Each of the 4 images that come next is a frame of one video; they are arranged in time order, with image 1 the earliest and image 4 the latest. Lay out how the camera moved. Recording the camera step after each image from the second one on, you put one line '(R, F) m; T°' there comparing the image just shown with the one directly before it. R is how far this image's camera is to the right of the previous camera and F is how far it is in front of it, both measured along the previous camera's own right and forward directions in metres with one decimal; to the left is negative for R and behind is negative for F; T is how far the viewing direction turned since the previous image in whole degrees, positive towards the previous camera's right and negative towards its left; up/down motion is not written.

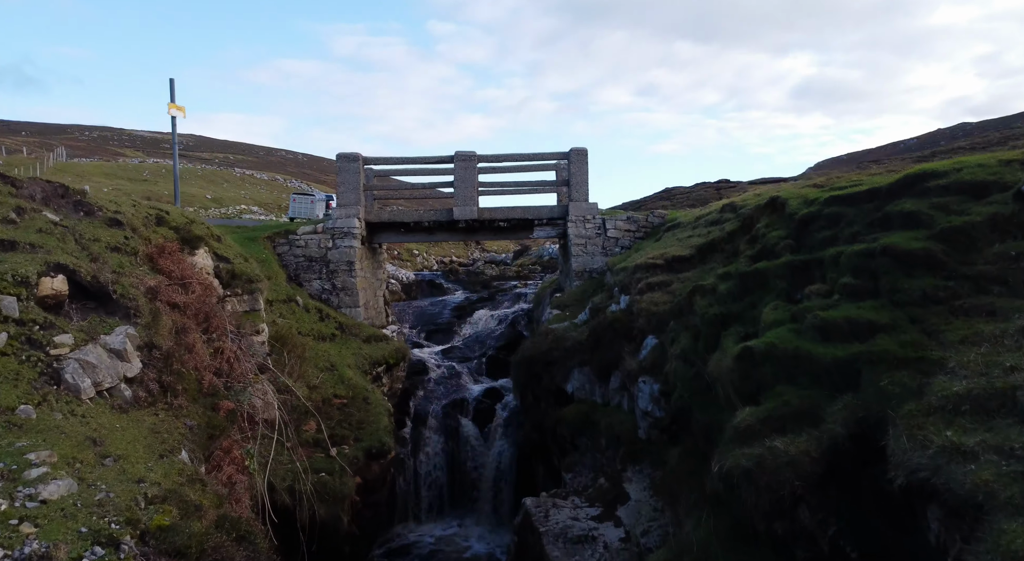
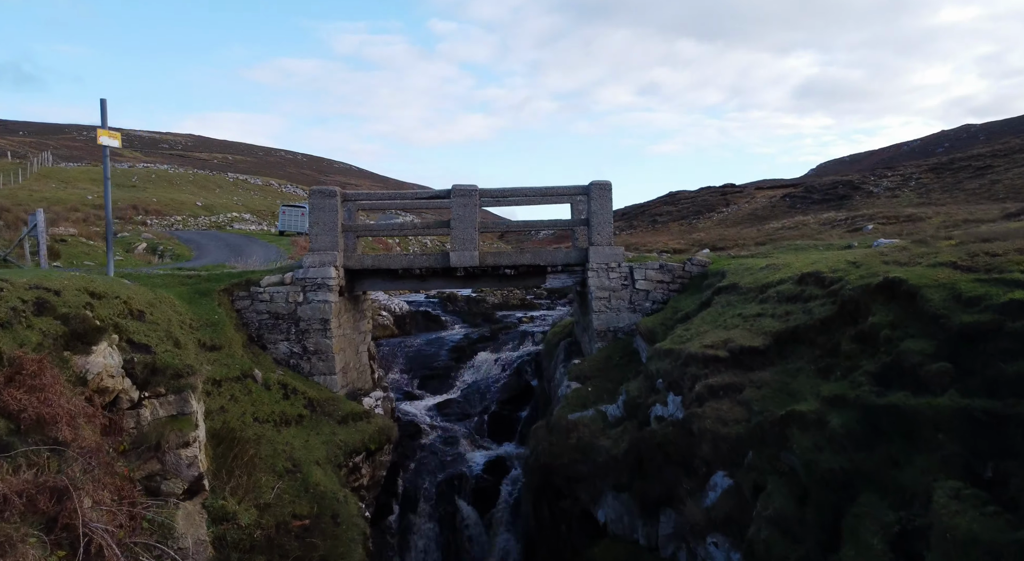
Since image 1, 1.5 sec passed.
(-0.2, +2.6) m; 0°
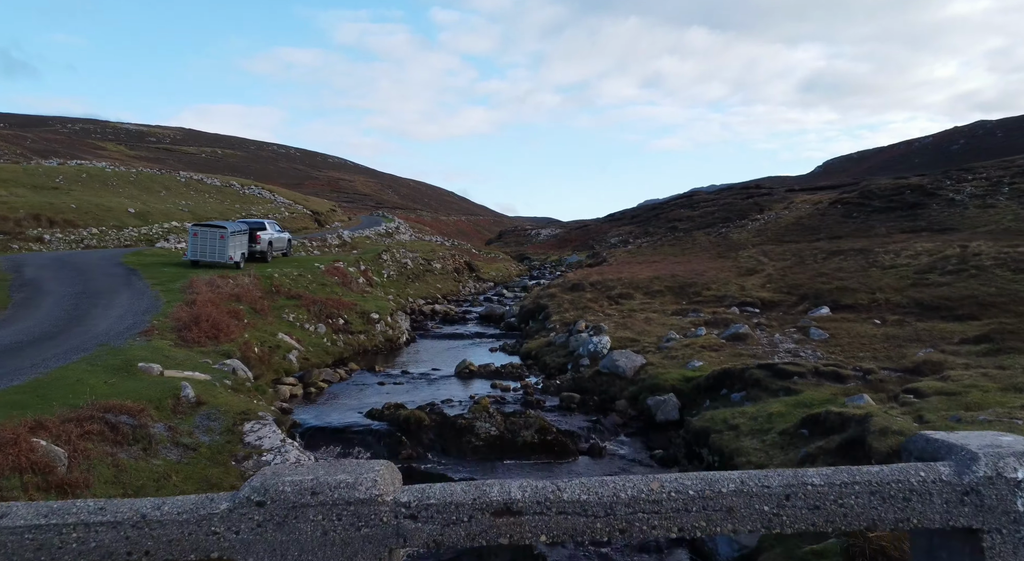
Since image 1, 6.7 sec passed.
(-0.3, +12.4) m; 0°
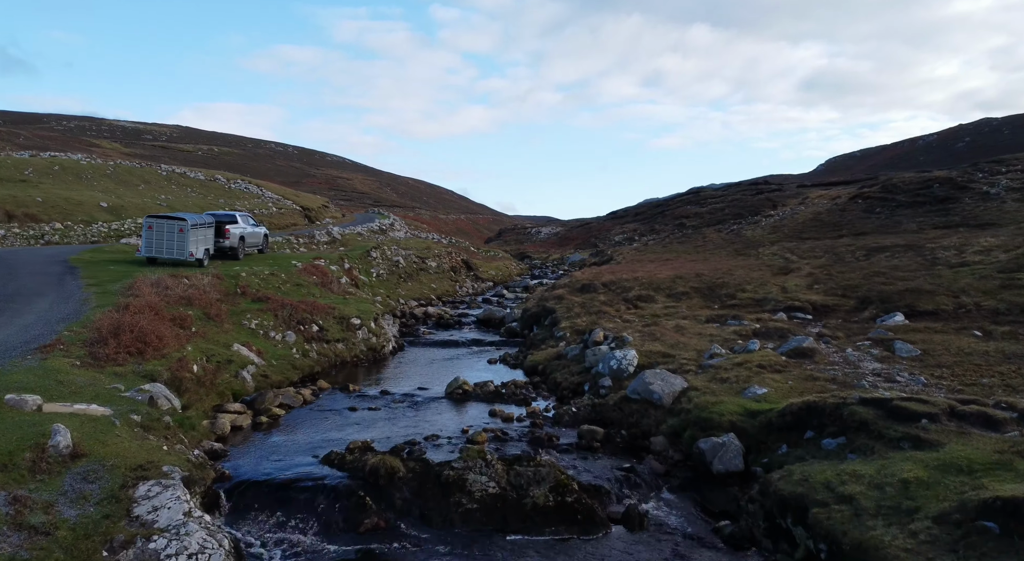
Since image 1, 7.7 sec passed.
(-0.1, +4.0) m; 0°
